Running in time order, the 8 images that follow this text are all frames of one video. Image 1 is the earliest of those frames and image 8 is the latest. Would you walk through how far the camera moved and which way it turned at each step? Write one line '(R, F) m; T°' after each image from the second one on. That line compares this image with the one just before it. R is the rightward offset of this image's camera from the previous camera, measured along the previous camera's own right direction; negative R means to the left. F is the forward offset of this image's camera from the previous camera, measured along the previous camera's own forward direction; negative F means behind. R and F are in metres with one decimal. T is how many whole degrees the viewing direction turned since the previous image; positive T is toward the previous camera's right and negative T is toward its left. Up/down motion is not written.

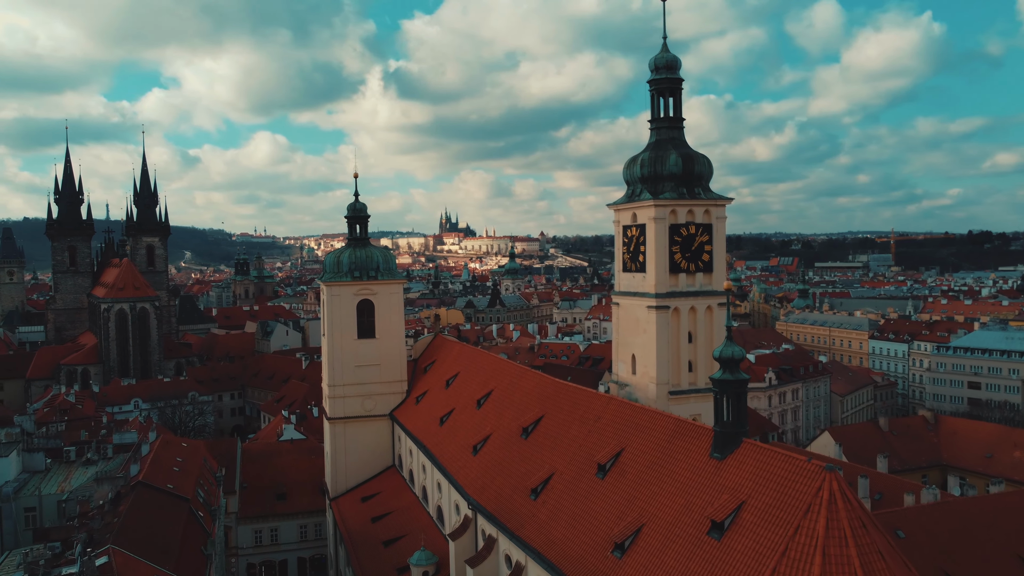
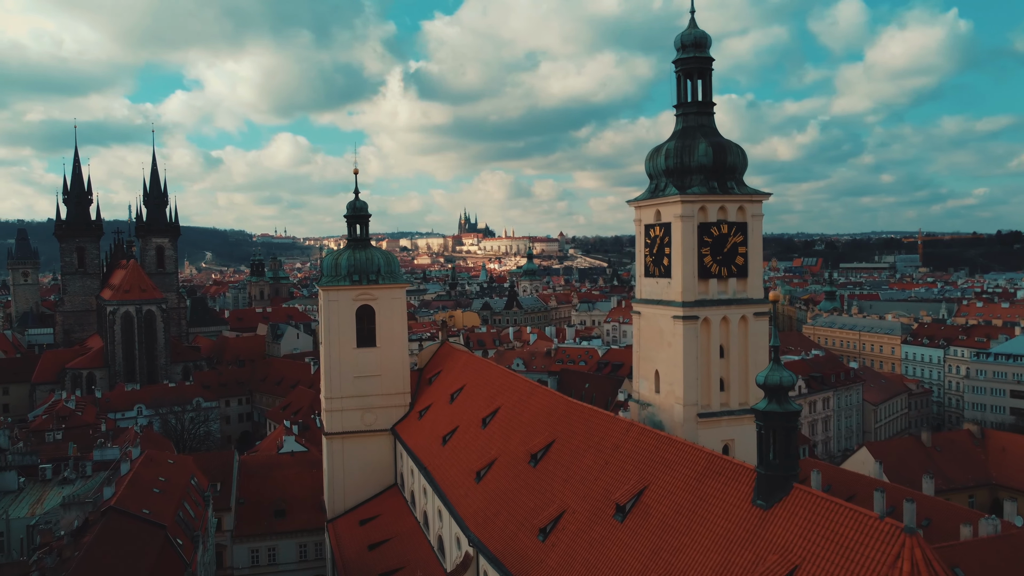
(+0.3, +2.2) m; -1°
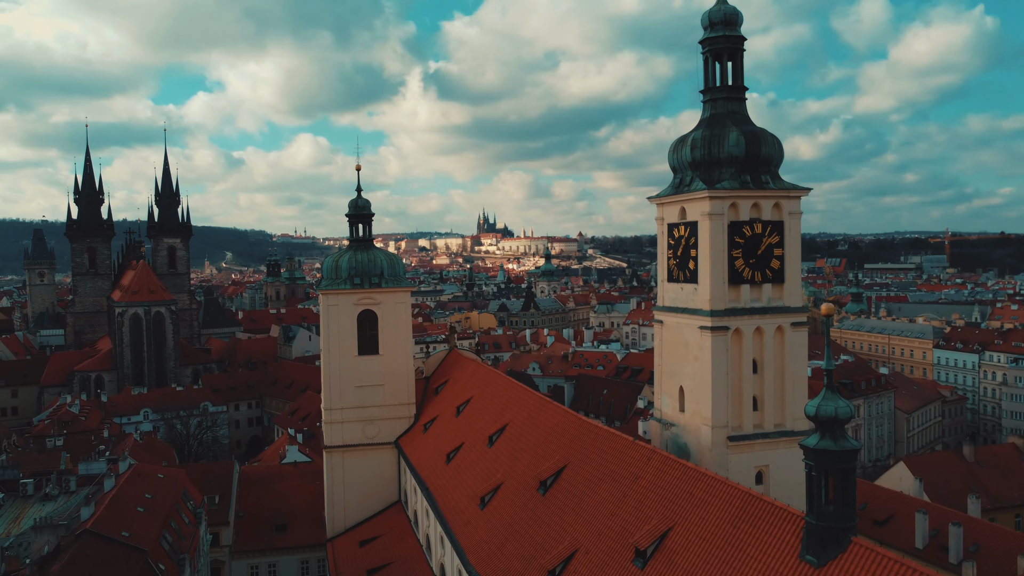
(+0.2, +1.7) m; -1°
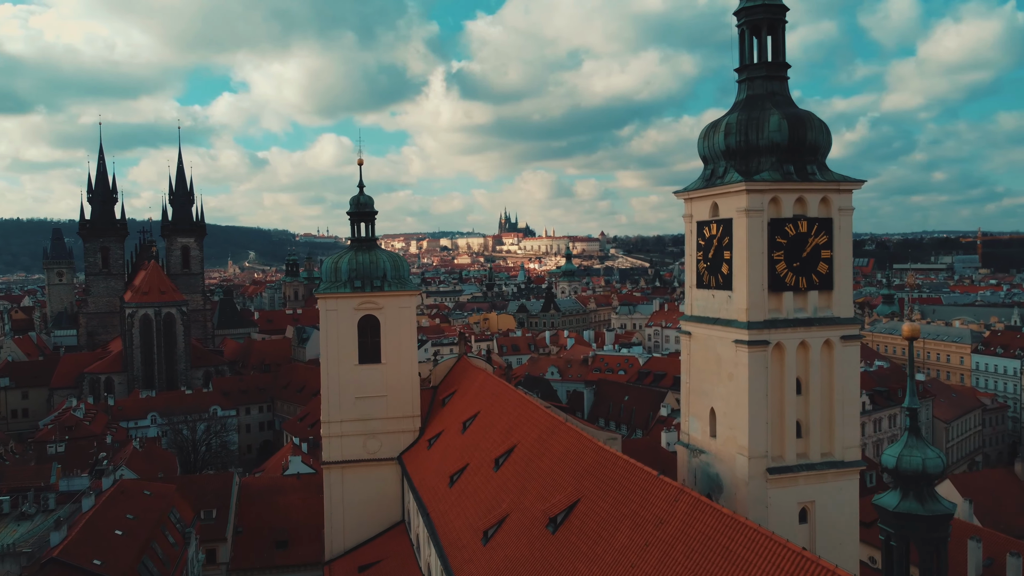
(+0.3, +1.9) m; -2°
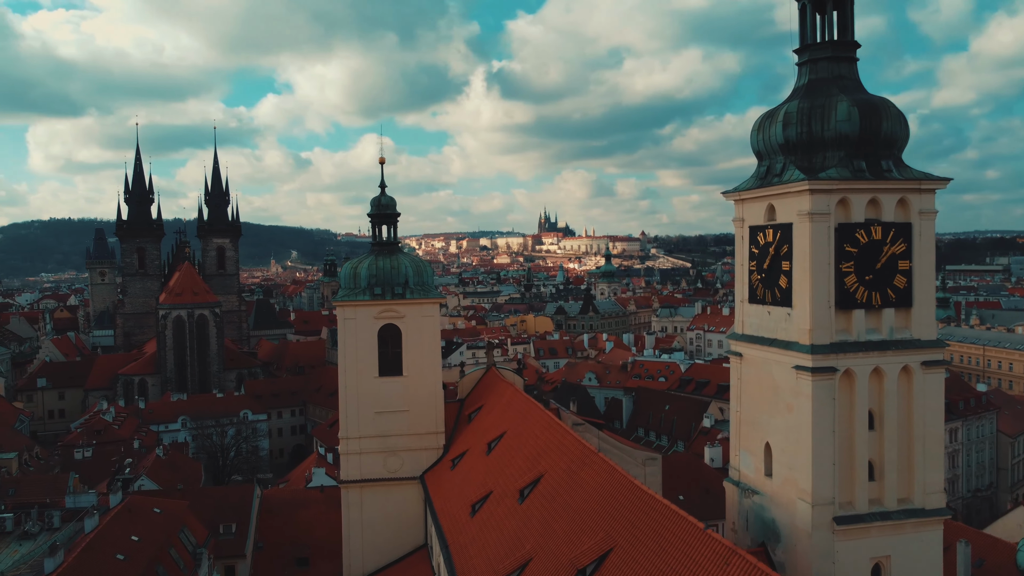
(+0.2, +1.6) m; -3°
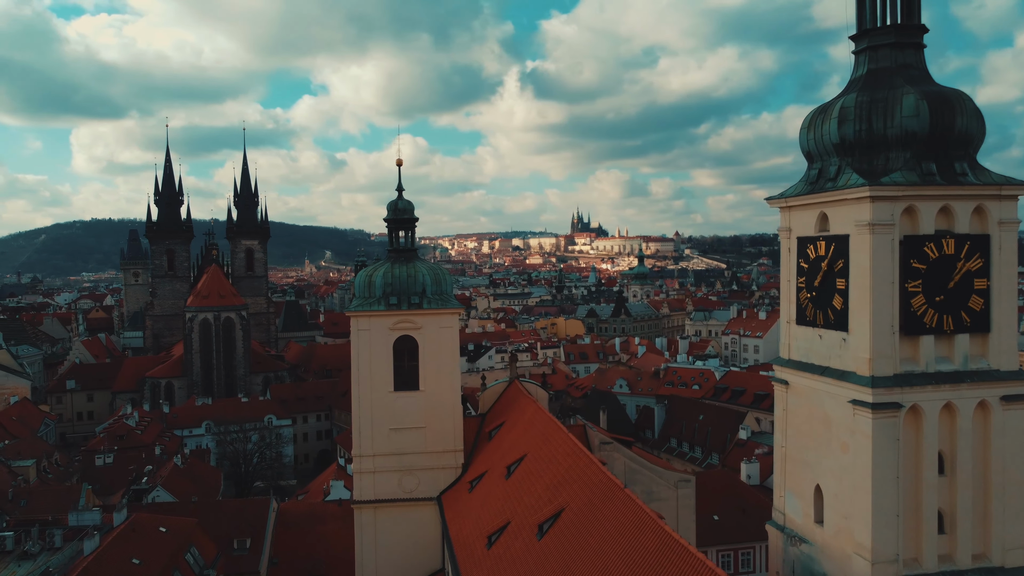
(+0.2, +1.3) m; -2°
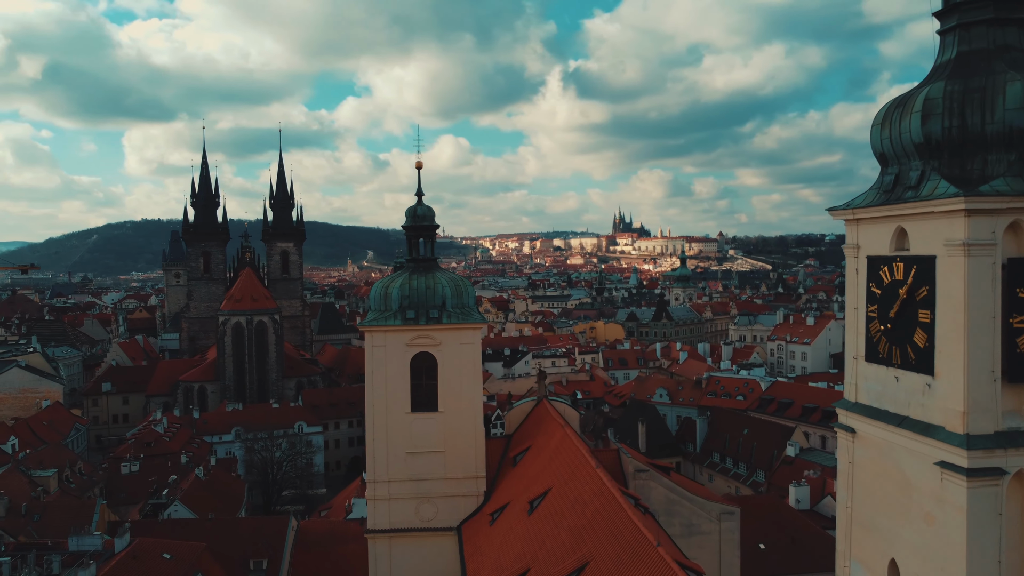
(+0.3, +1.6) m; -3°
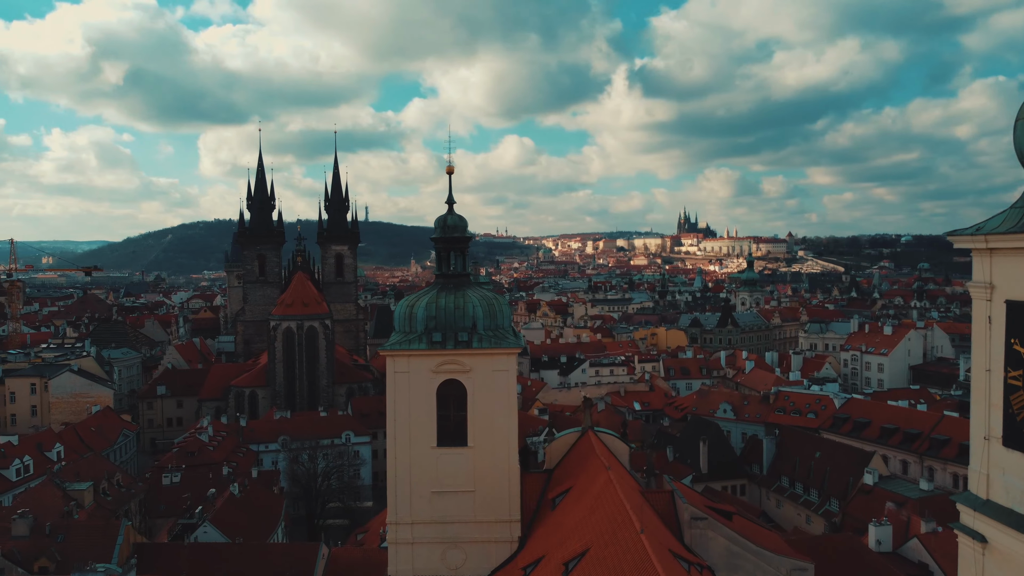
(+0.5, +2.1) m; -4°
